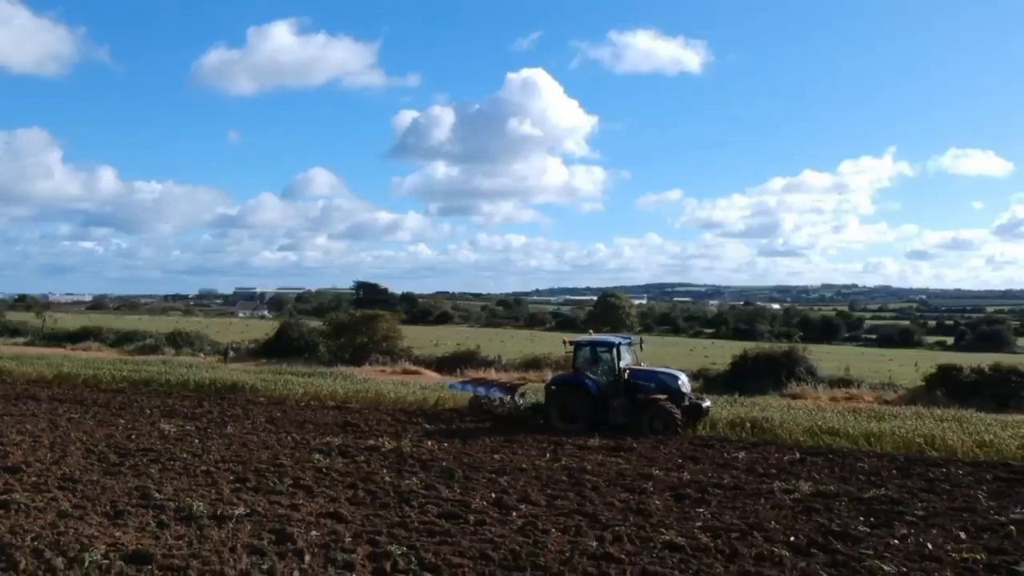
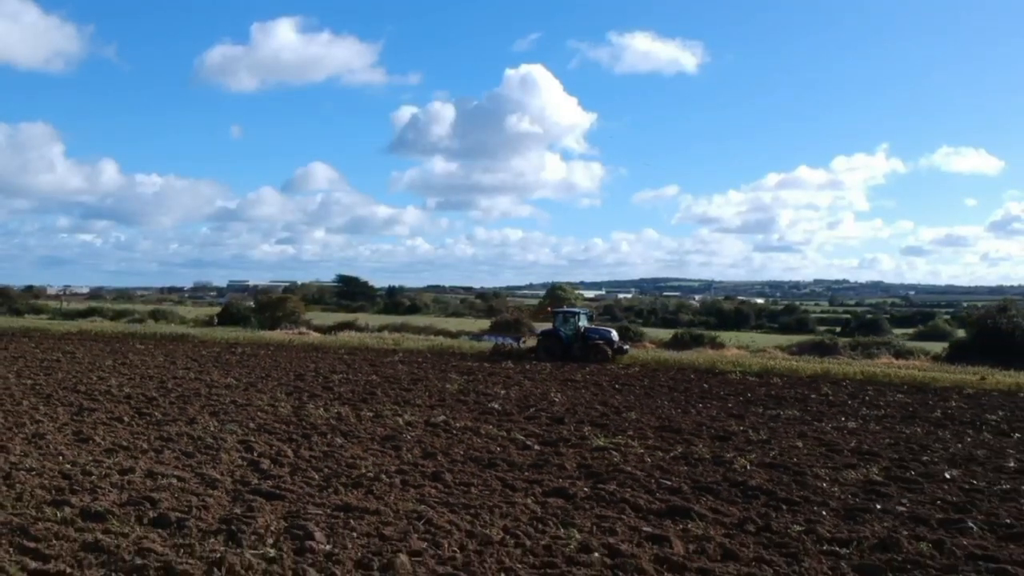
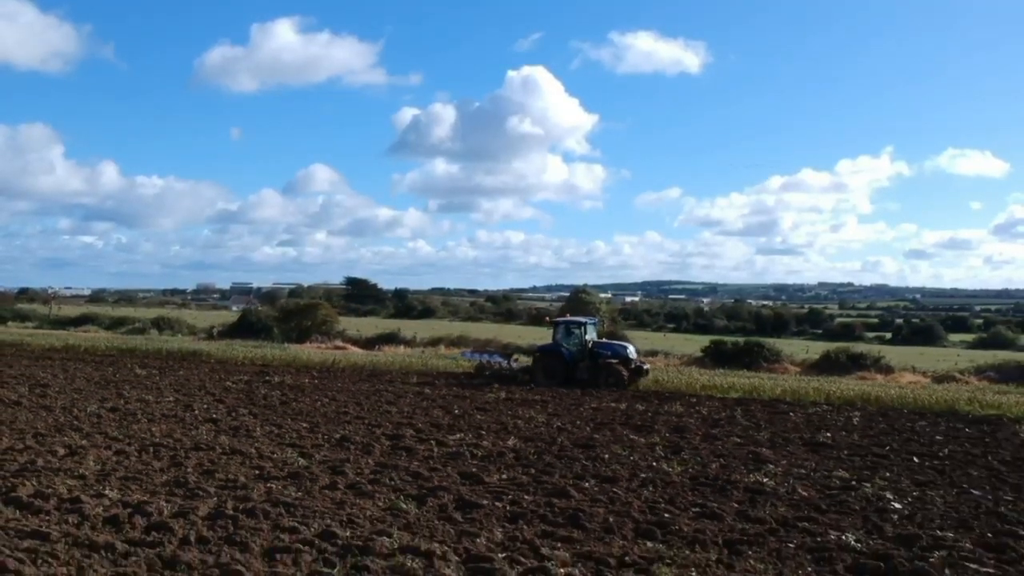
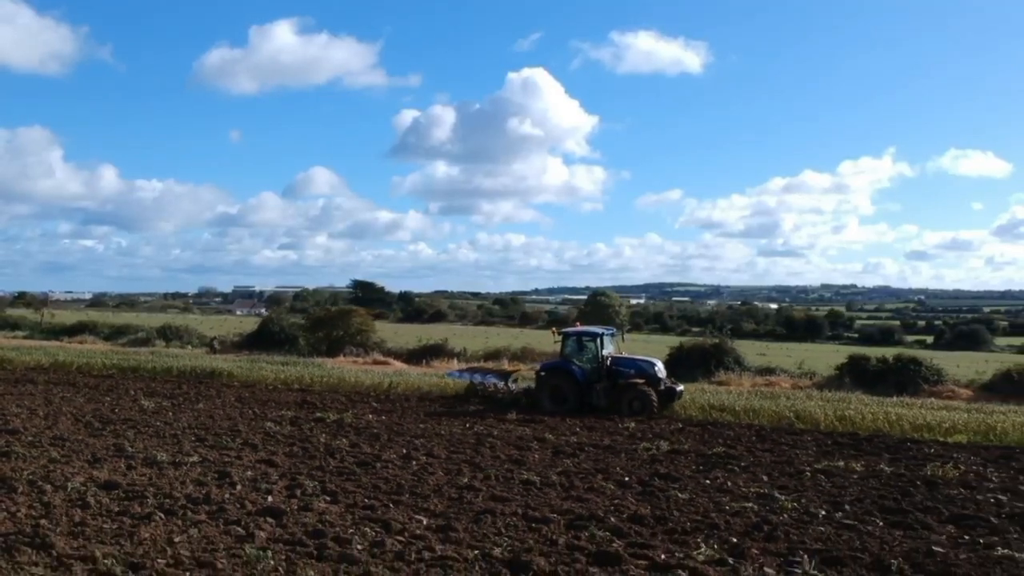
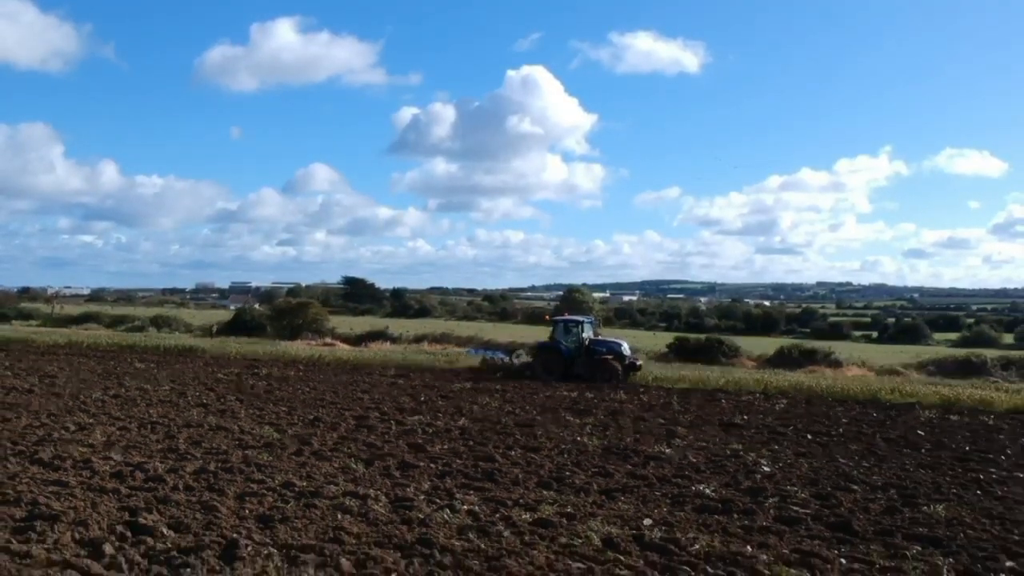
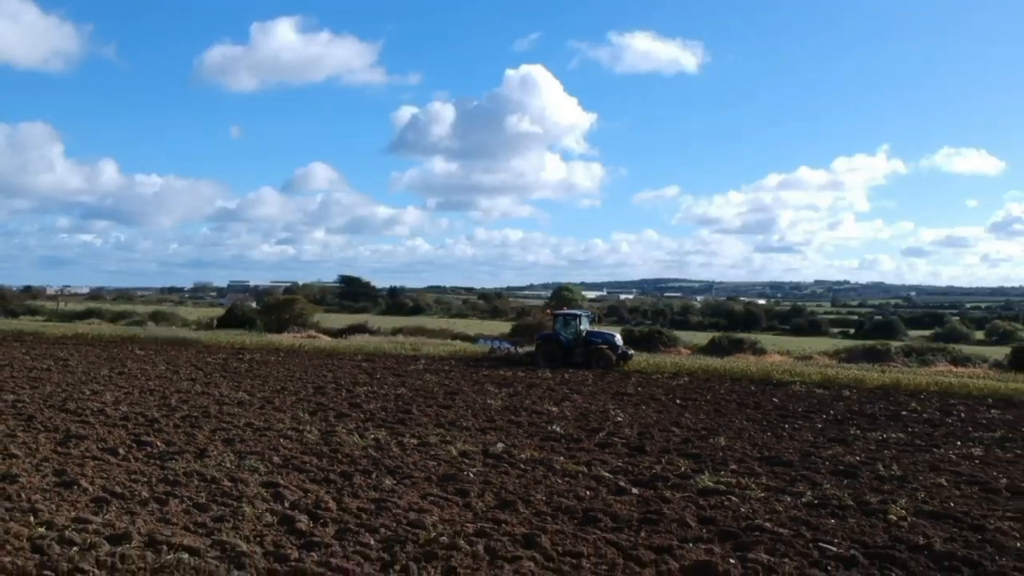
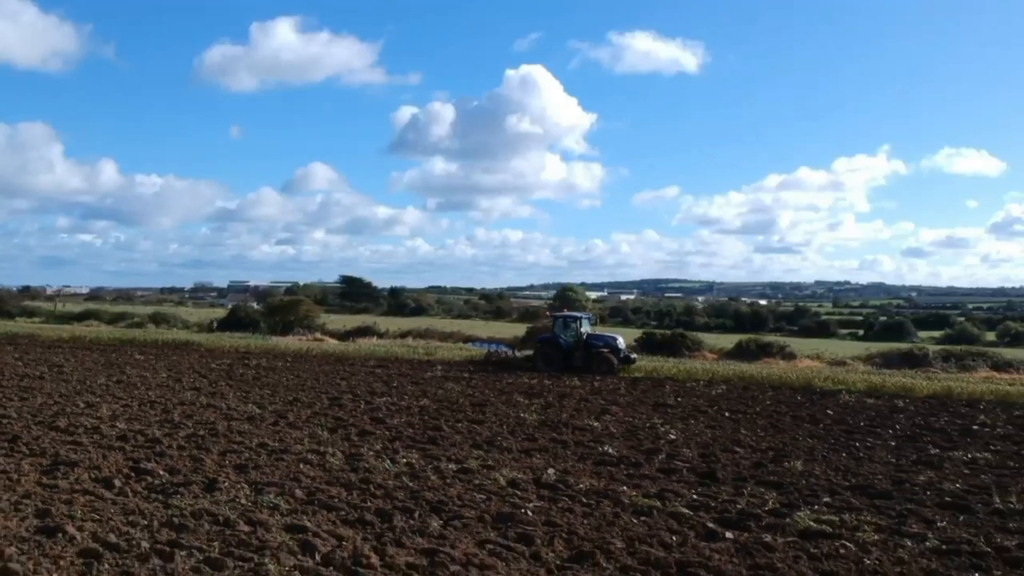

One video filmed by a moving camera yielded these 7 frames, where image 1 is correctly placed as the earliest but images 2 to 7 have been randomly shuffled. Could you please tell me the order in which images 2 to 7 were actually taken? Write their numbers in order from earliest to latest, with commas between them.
4, 3, 5, 7, 6, 2
